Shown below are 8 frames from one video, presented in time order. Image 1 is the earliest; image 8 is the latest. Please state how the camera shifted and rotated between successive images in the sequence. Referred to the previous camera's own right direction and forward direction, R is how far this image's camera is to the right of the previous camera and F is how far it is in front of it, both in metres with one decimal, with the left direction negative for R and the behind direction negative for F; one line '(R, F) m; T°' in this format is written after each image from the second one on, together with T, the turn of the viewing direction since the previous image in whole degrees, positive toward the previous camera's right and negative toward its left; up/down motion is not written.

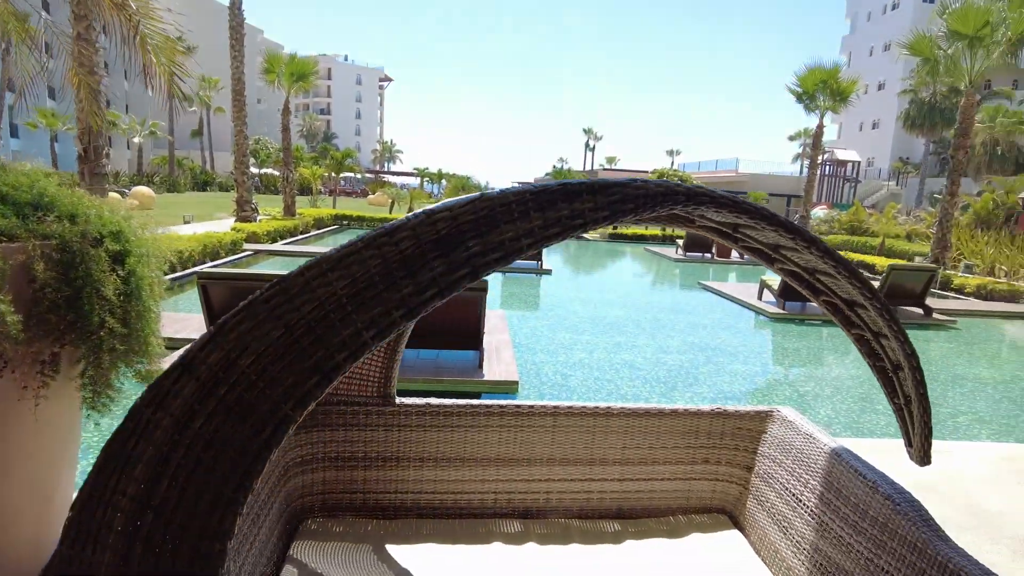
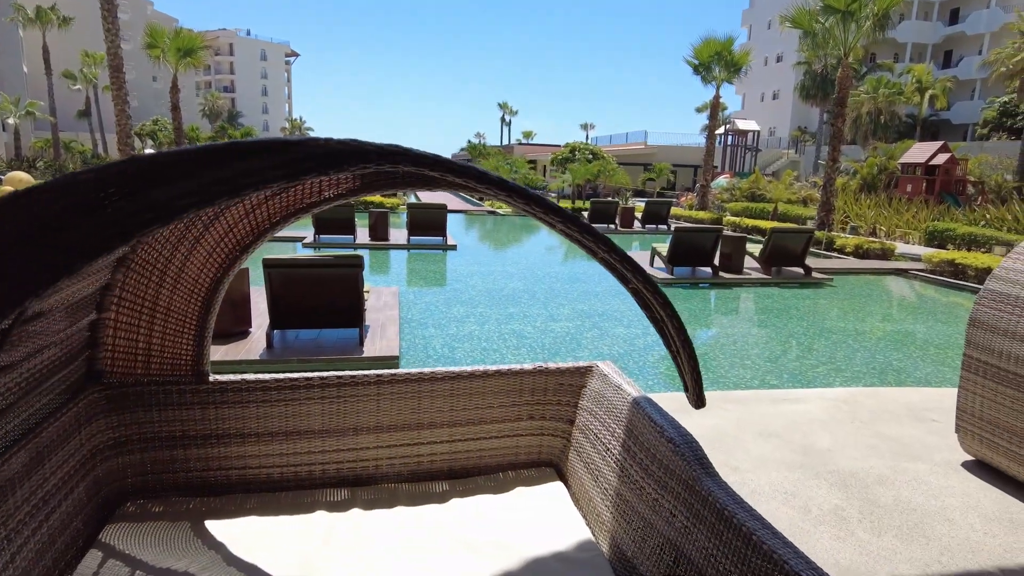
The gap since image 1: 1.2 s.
(+0.3, 0.0) m; +6°
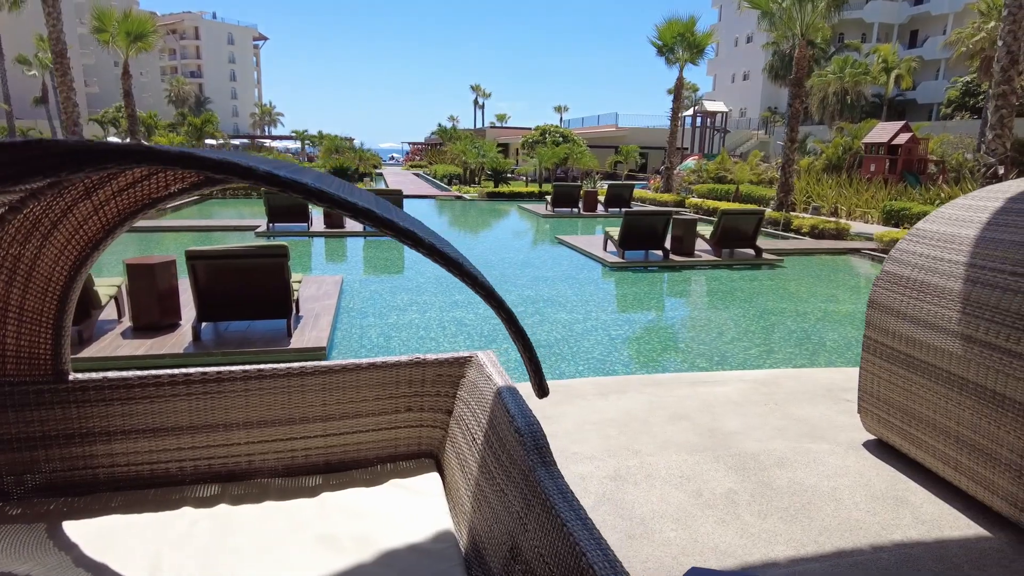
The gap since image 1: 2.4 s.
(+0.4, 0.0) m; +2°
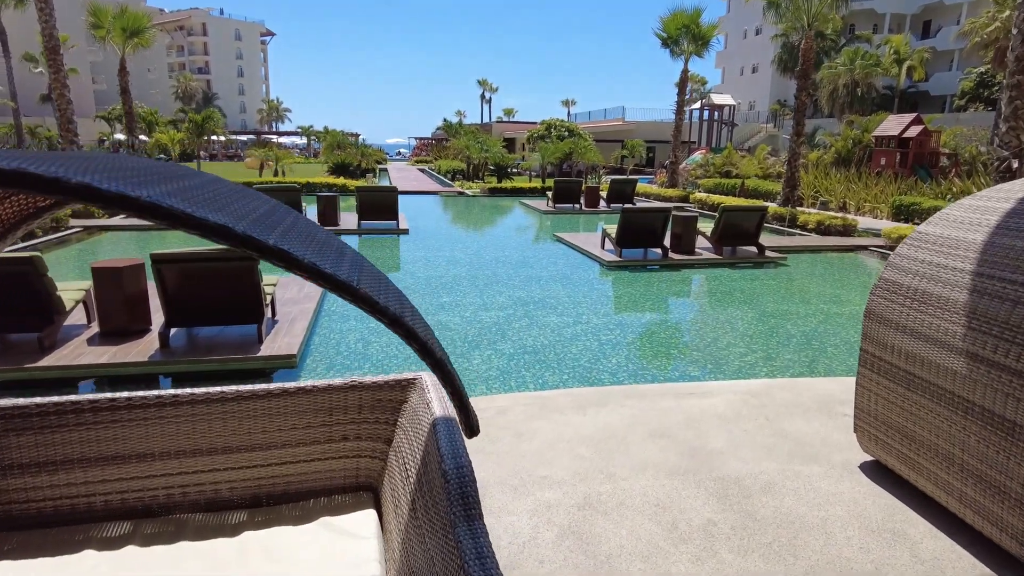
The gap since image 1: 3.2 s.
(+0.2, +0.2) m; -1°
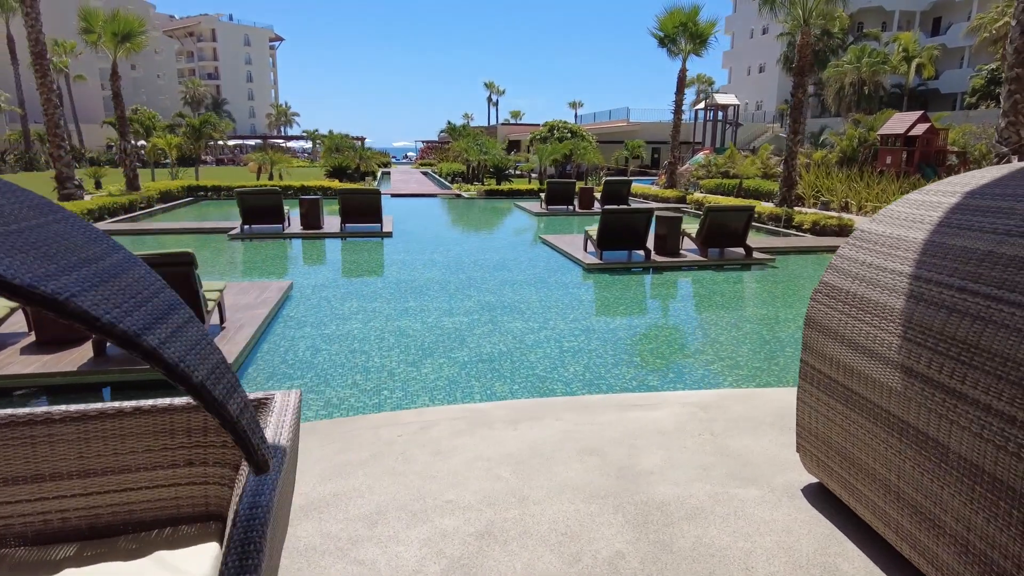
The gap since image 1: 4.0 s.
(+0.4, +0.2) m; -1°
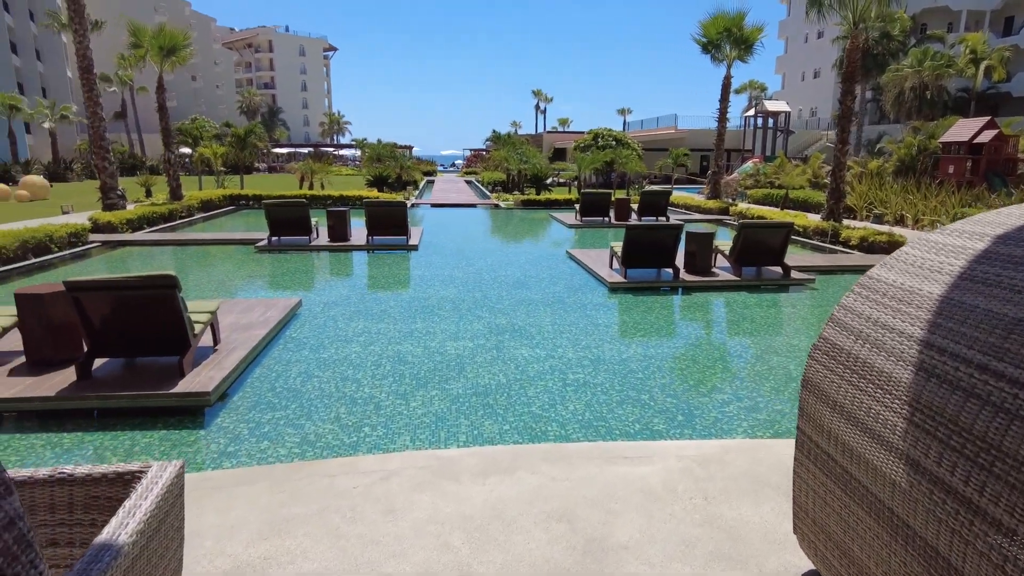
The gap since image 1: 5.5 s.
(+0.3, +0.3) m; -4°
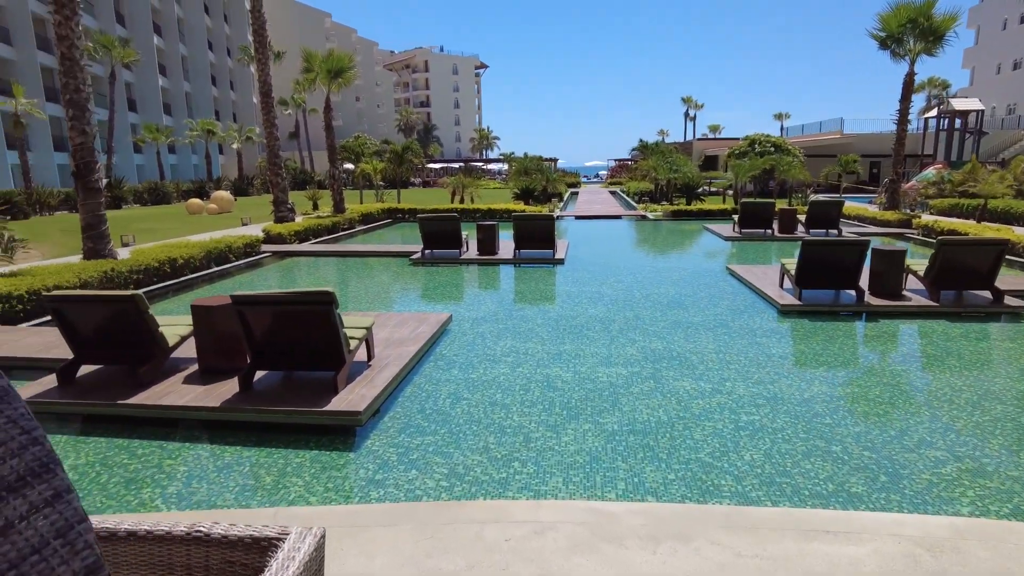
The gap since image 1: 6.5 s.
(-0.1, +0.3) m; -12°
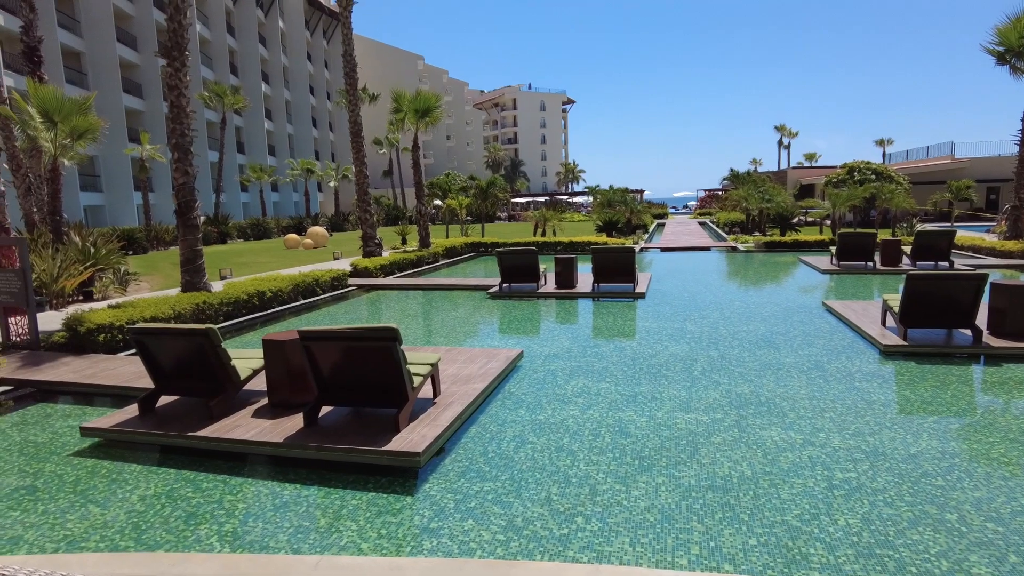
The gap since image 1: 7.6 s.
(+0.1, +0.2) m; -7°
